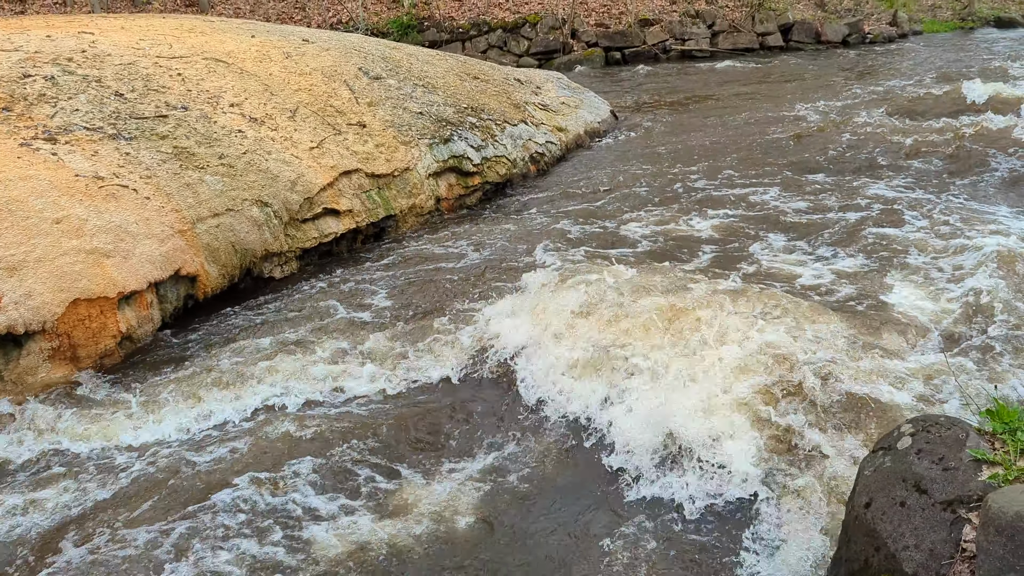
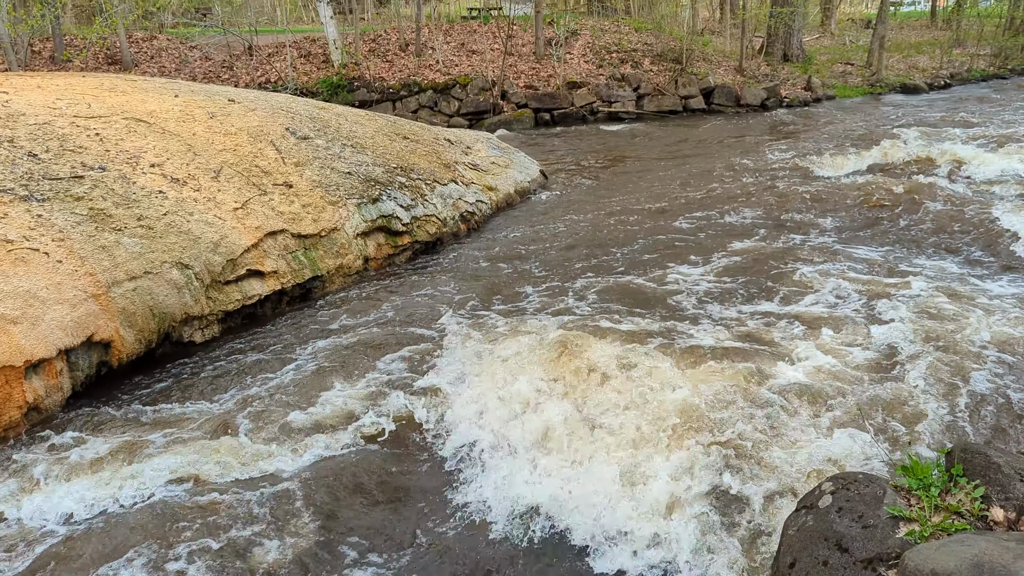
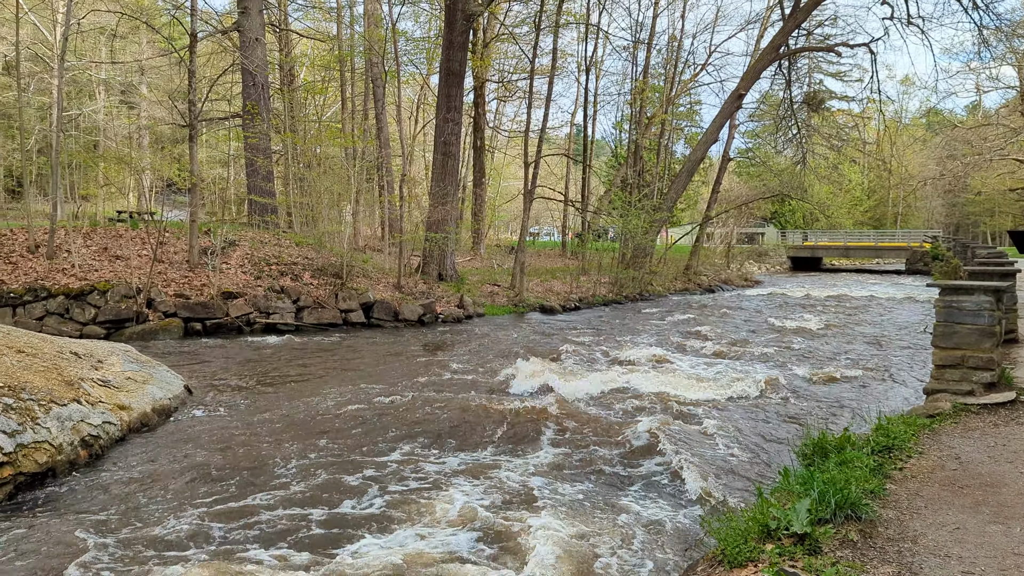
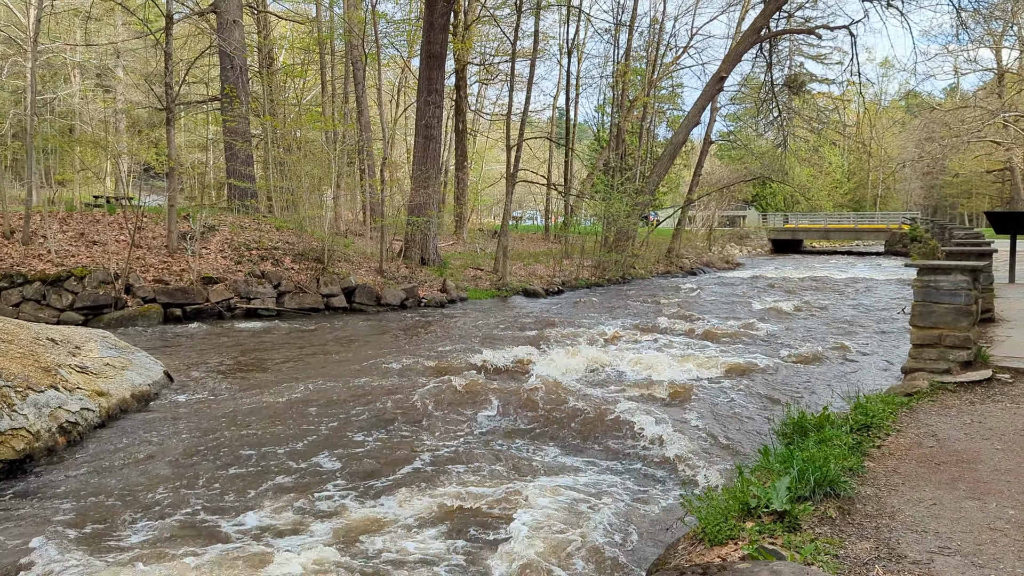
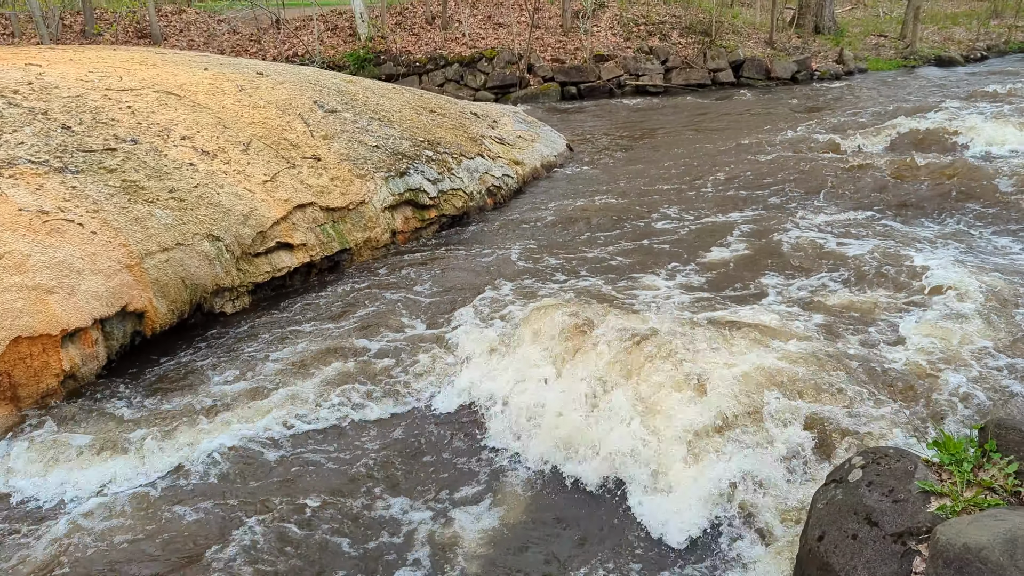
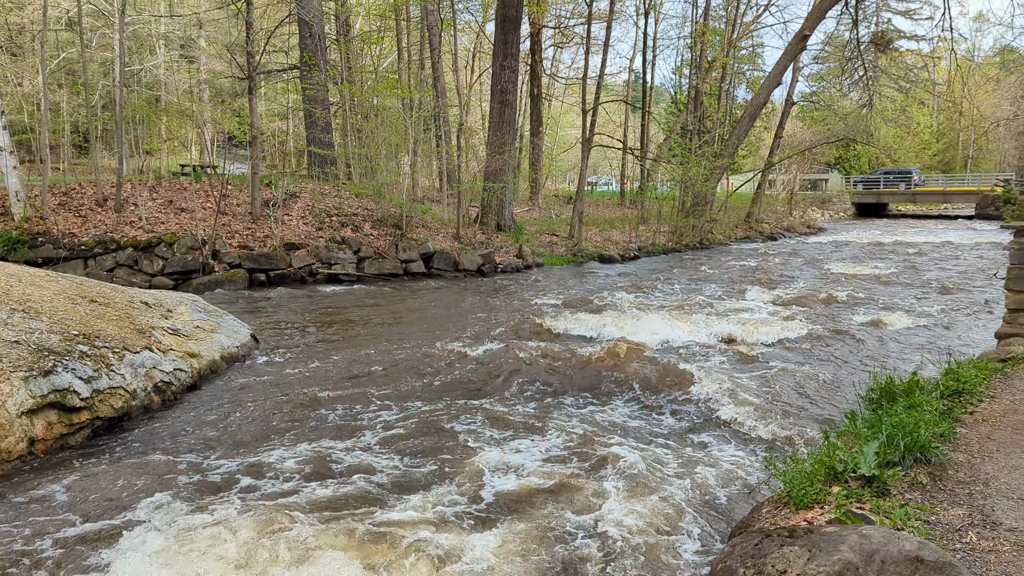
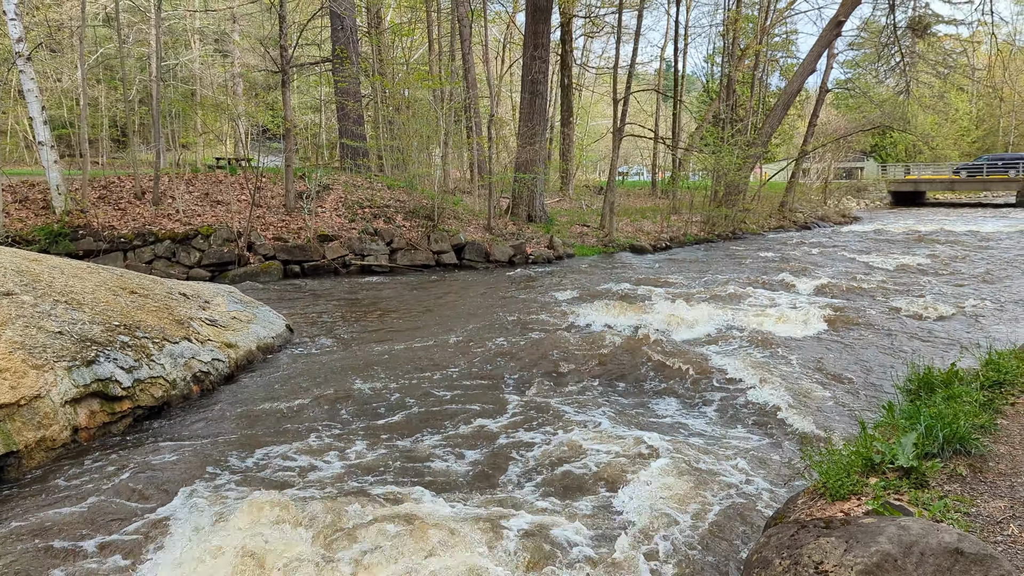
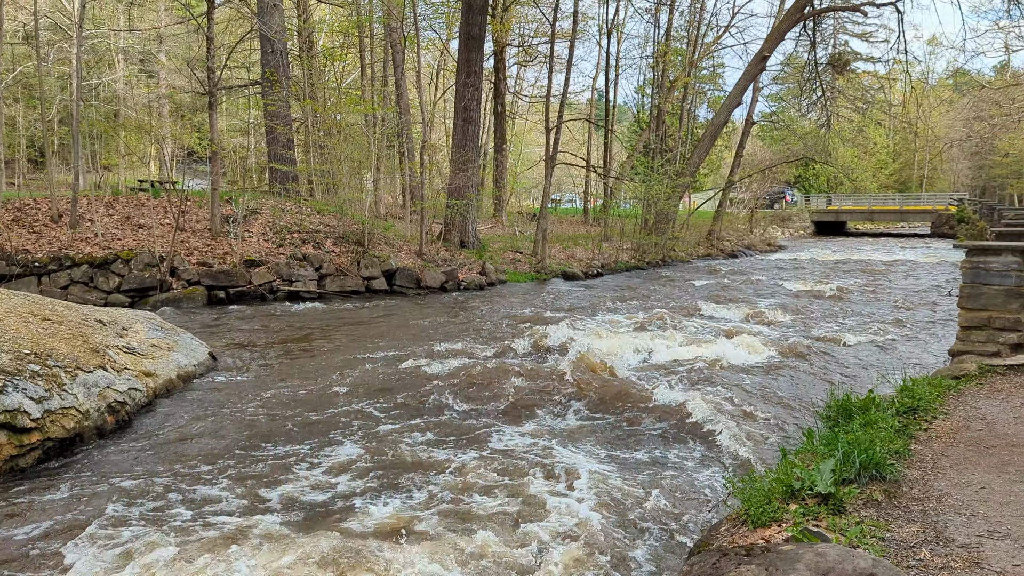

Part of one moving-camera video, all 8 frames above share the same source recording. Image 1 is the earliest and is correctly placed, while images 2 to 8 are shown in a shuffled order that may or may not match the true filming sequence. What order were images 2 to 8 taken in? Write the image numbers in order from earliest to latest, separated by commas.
5, 2, 7, 6, 8, 4, 3
